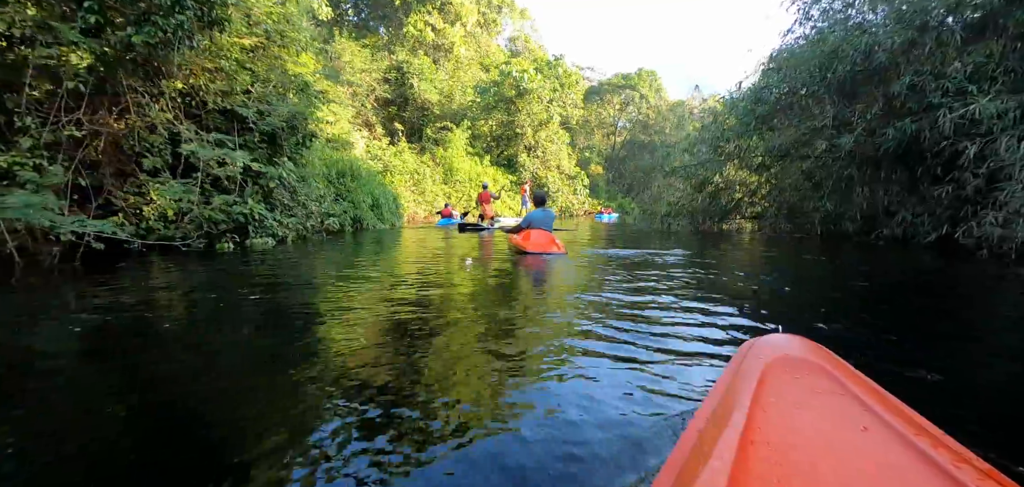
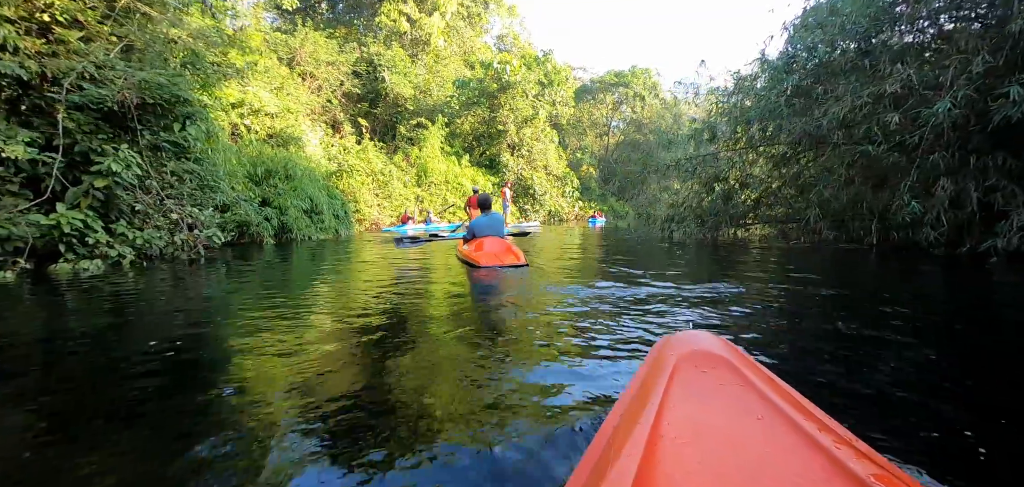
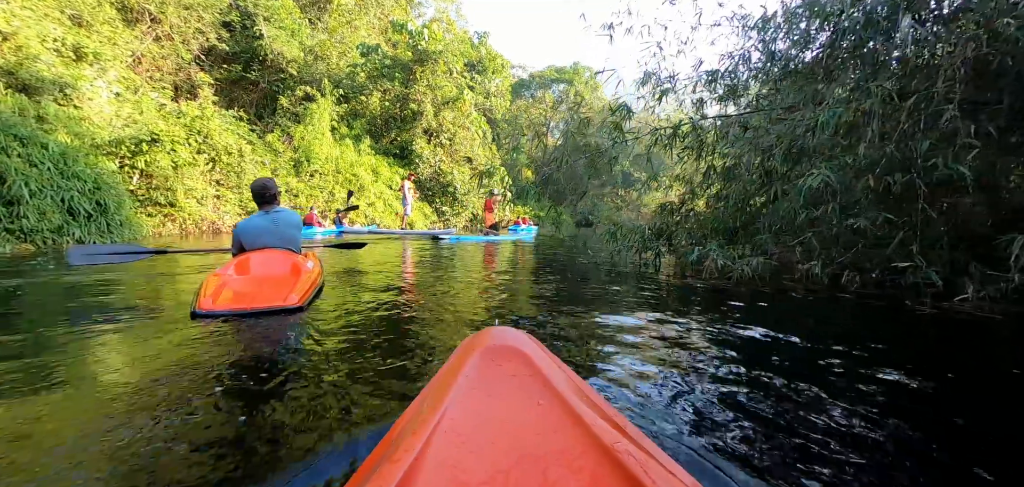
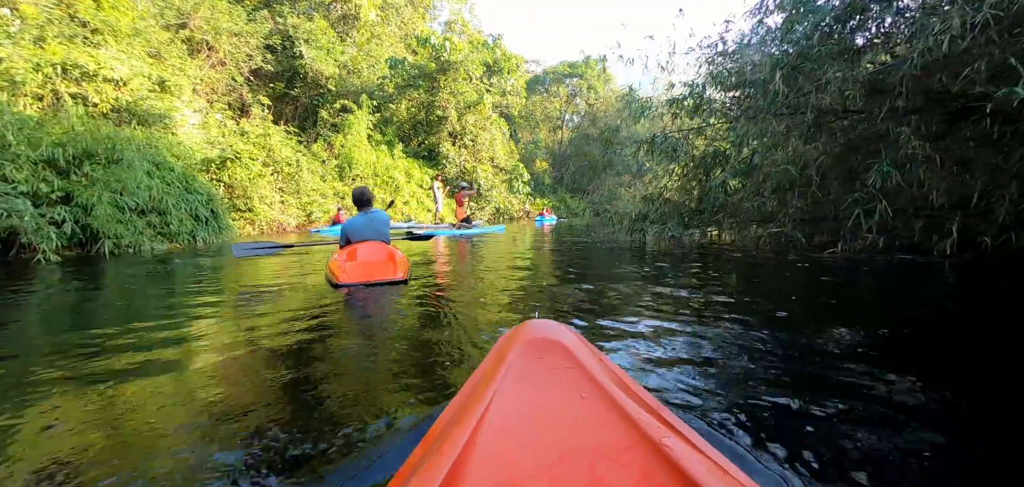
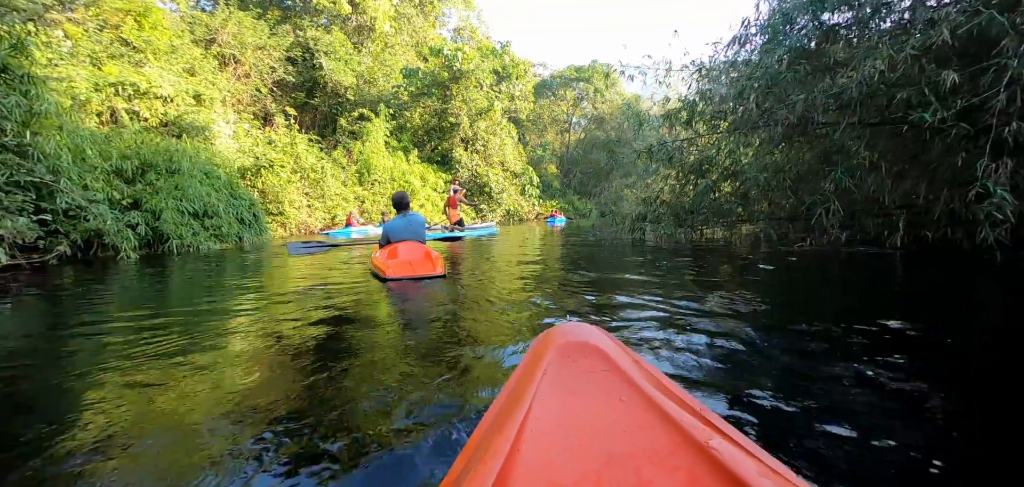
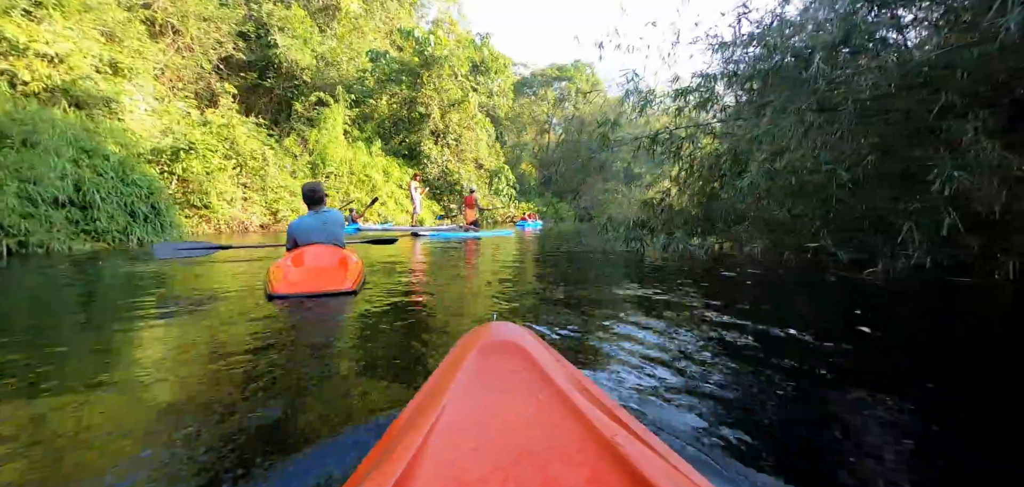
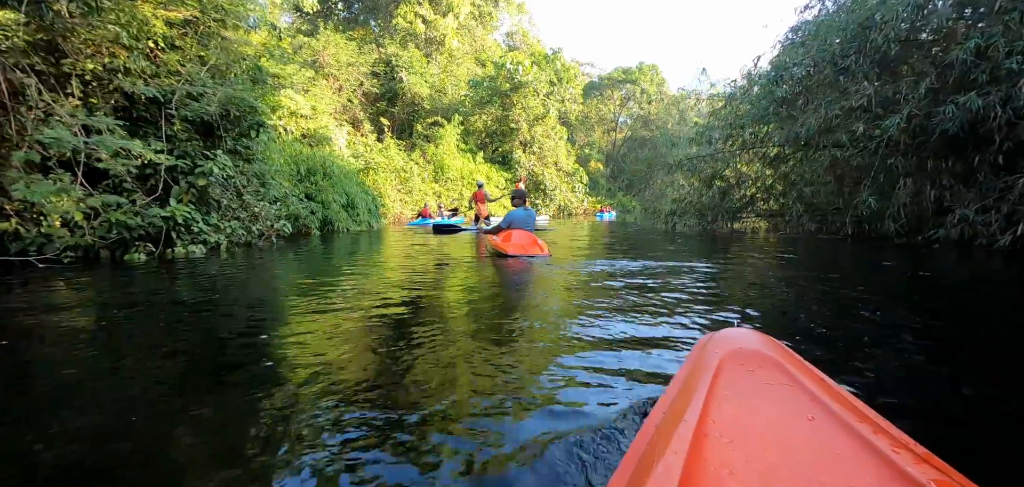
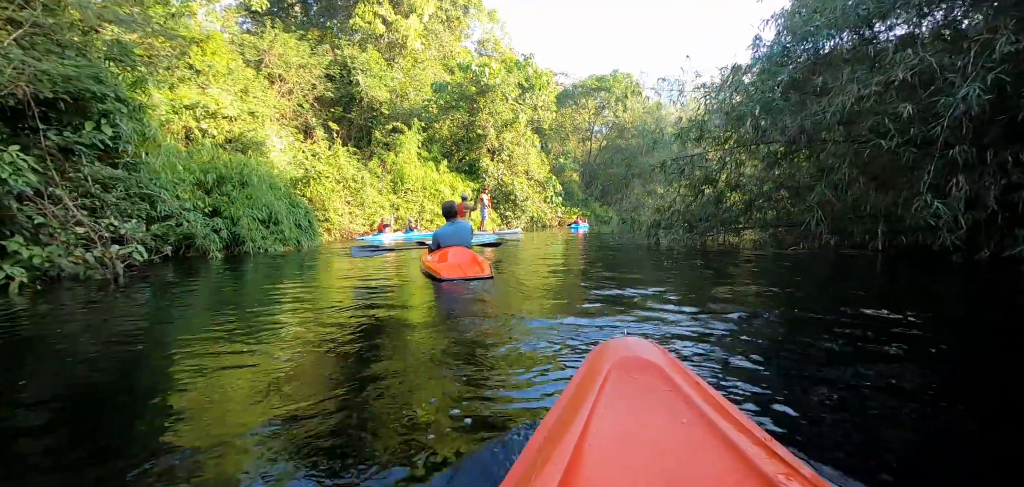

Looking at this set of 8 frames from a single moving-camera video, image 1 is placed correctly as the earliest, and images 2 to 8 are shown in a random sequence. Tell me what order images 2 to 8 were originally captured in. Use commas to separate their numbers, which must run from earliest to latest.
7, 2, 8, 5, 4, 6, 3
